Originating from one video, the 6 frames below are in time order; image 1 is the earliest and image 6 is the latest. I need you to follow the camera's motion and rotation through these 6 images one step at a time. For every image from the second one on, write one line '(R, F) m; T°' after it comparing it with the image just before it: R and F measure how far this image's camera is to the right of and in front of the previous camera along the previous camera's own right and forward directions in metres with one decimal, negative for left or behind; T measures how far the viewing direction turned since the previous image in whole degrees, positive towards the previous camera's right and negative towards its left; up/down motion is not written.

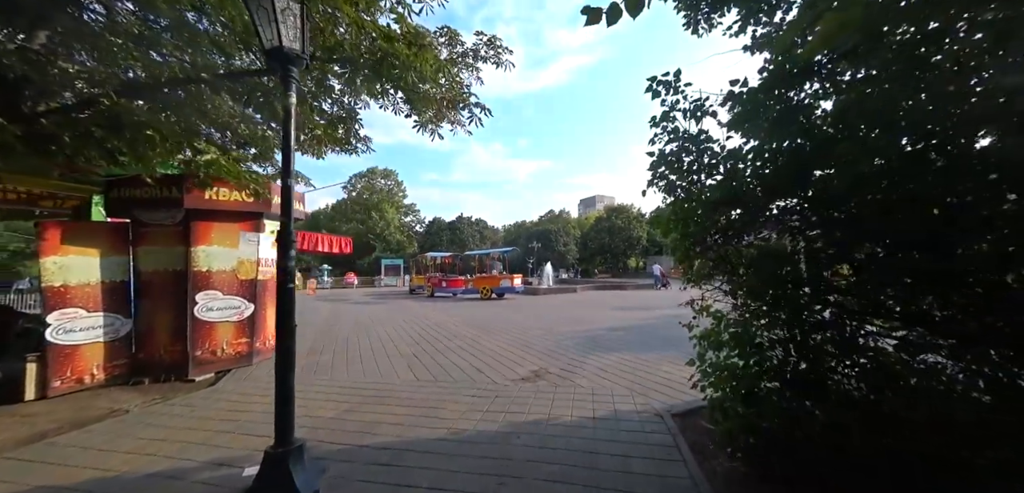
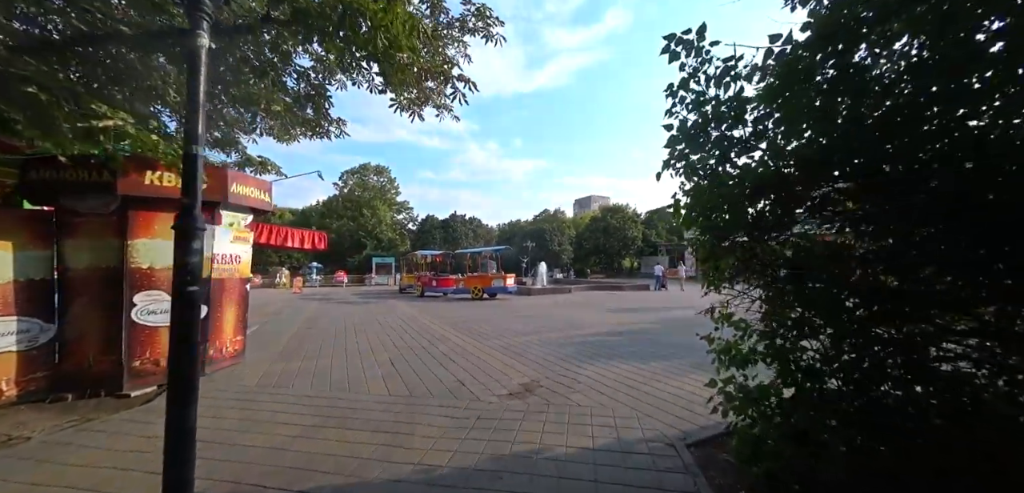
(+0.1, +0.7) m; +1°
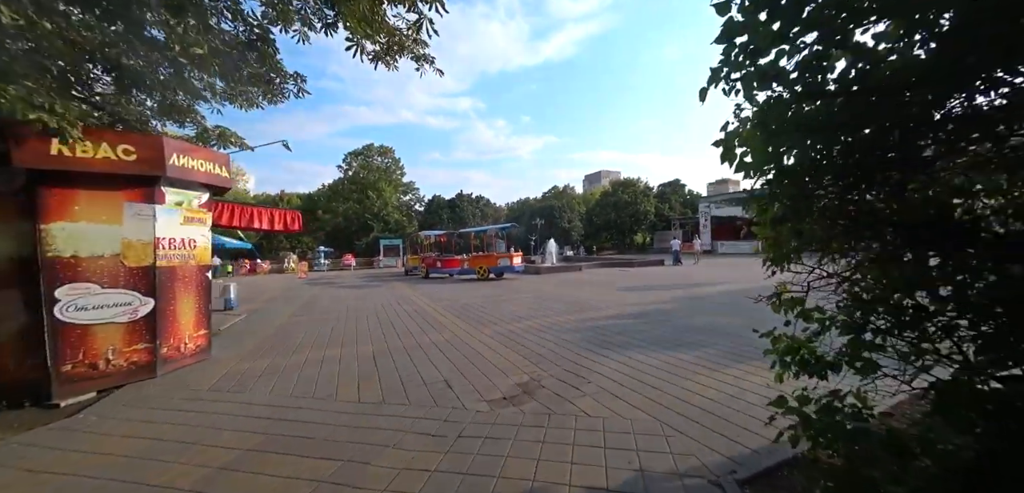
(+0.2, +1.0) m; -2°
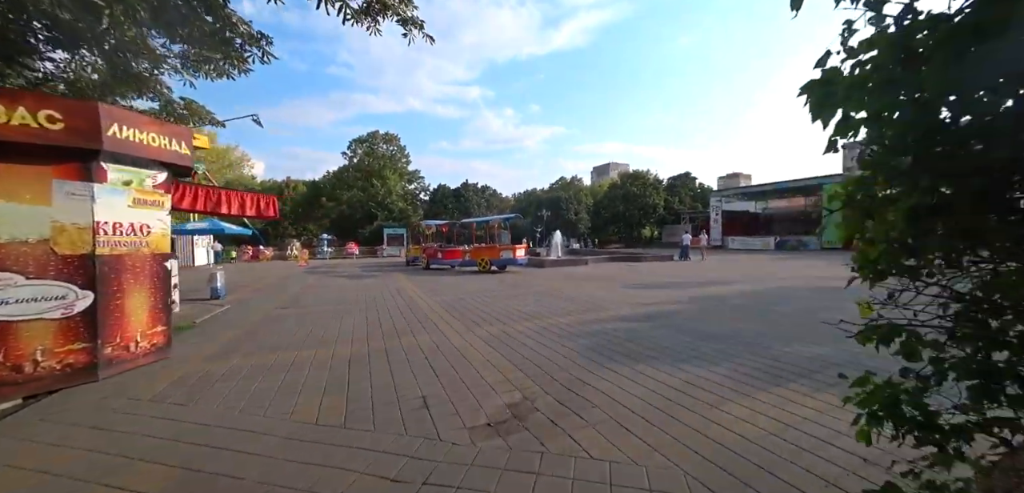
(+0.1, +0.7) m; -1°
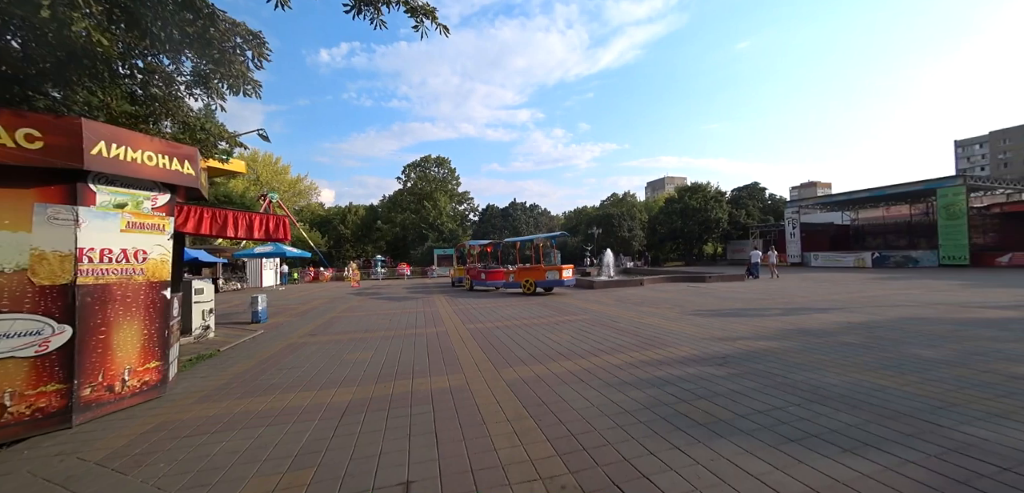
(+0.2, +1.0) m; -7°
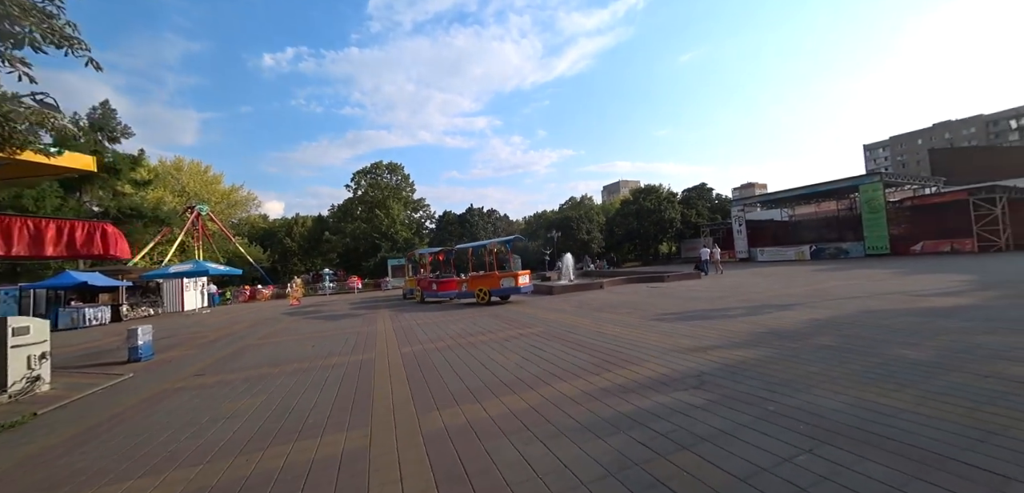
(+0.5, +1.4) m; +5°
